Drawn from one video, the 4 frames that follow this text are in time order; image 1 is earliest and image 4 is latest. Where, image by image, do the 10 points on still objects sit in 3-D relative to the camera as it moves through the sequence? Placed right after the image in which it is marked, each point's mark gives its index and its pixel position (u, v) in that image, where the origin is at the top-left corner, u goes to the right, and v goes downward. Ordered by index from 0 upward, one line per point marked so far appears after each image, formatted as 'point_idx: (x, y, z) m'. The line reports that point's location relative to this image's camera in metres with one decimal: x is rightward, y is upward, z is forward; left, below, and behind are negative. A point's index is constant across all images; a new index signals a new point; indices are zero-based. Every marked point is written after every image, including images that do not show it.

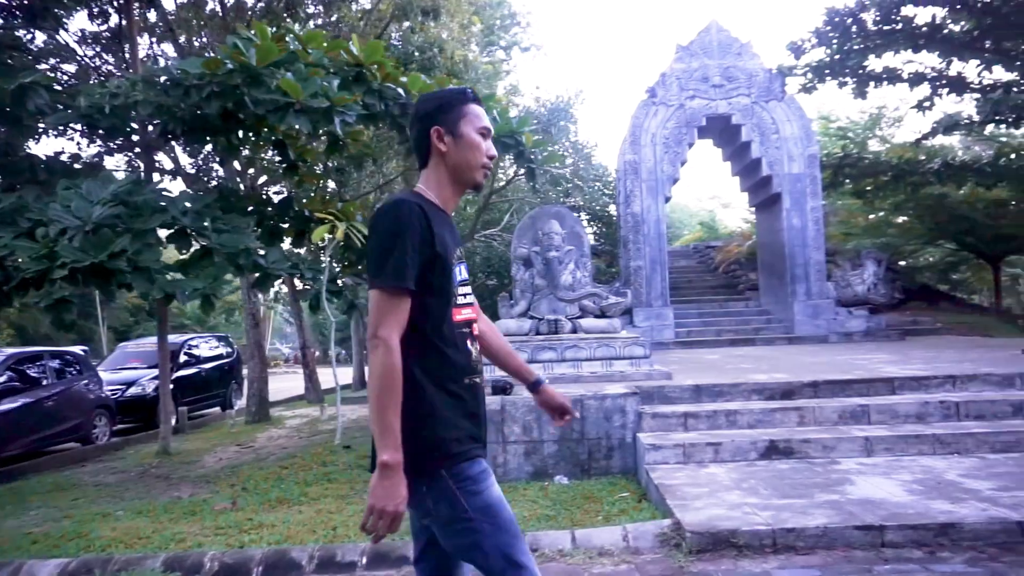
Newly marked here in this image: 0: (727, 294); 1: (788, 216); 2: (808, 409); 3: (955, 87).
0: (+4.4, -0.1, +14.5) m
1: (+4.6, +1.2, +11.8) m
2: (+2.2, -0.9, +5.4) m
3: (+7.8, +3.5, +12.5) m
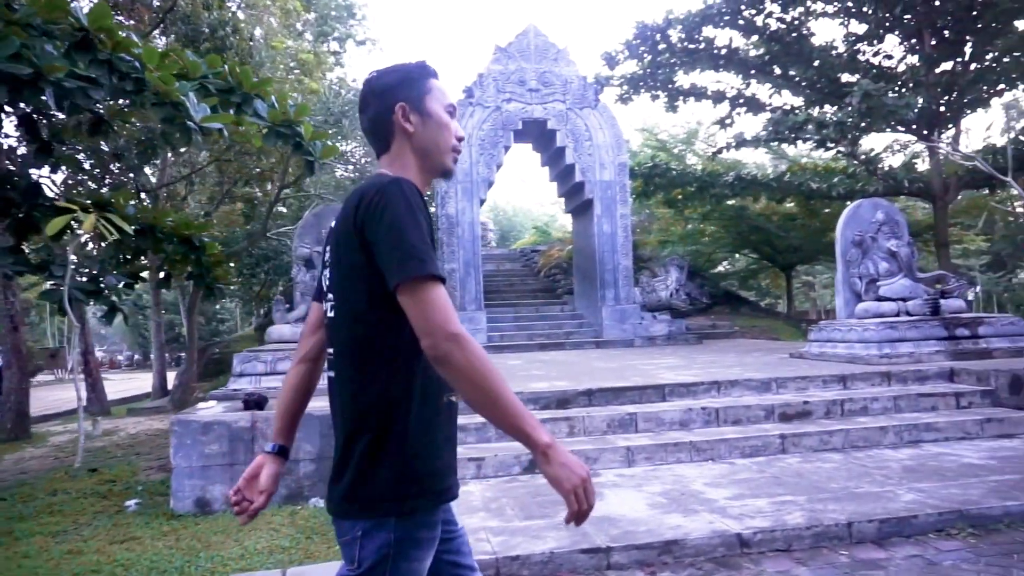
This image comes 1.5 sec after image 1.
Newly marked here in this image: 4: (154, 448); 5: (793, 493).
0: (+0.7, -0.2, +14.7) m
1: (+1.5, +1.1, +12.1) m
2: (+0.5, -1.0, +5.3) m
3: (+4.5, +3.4, +13.5) m
4: (-3.9, -1.7, +7.8) m
5: (+1.6, -1.2, +4.0) m
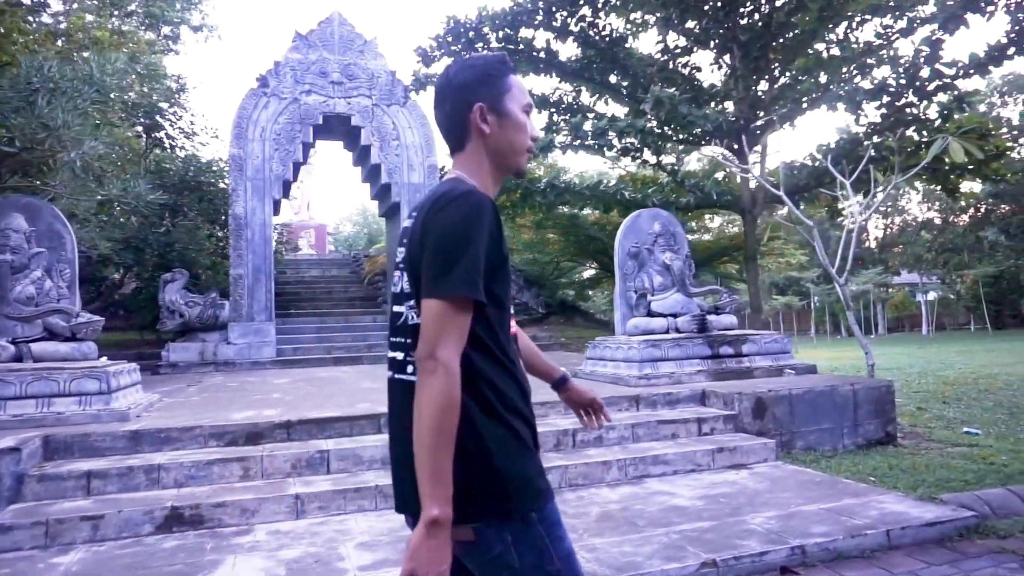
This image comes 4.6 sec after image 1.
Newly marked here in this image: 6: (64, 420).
0: (-2.8, -0.4, +13.7) m
1: (-1.7, +1.0, +11.3) m
2: (-1.6, -1.1, +4.4) m
3: (+1.1, +3.2, +13.2) m
4: (-6.3, -1.8, +6.2) m
5: (-0.3, -1.3, +3.3) m
6: (-3.0, -0.9, +4.9) m
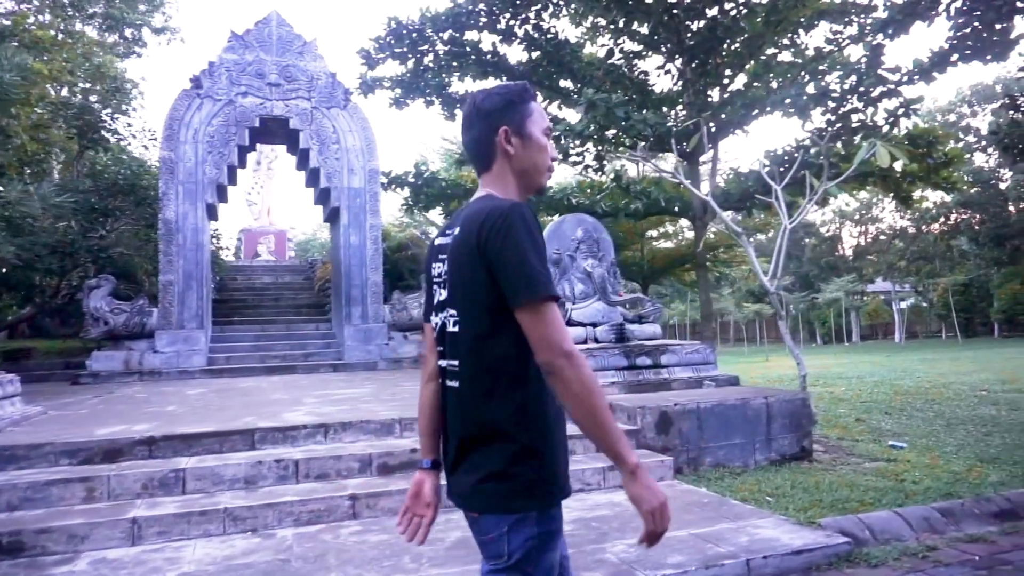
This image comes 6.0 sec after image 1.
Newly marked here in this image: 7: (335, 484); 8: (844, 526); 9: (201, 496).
0: (-3.8, -0.5, +13.4) m
1: (-2.6, +0.8, +11.0) m
2: (-2.4, -1.1, +4.1) m
3: (+0.2, +3.1, +12.9) m
4: (-7.1, -1.8, +5.8) m
5: (-1.1, -1.3, +3.1) m
6: (-3.8, -0.9, +4.5) m
7: (-1.1, -1.2, +4.4) m
8: (+1.7, -1.2, +3.7) m
9: (-1.8, -1.2, +4.2) m
